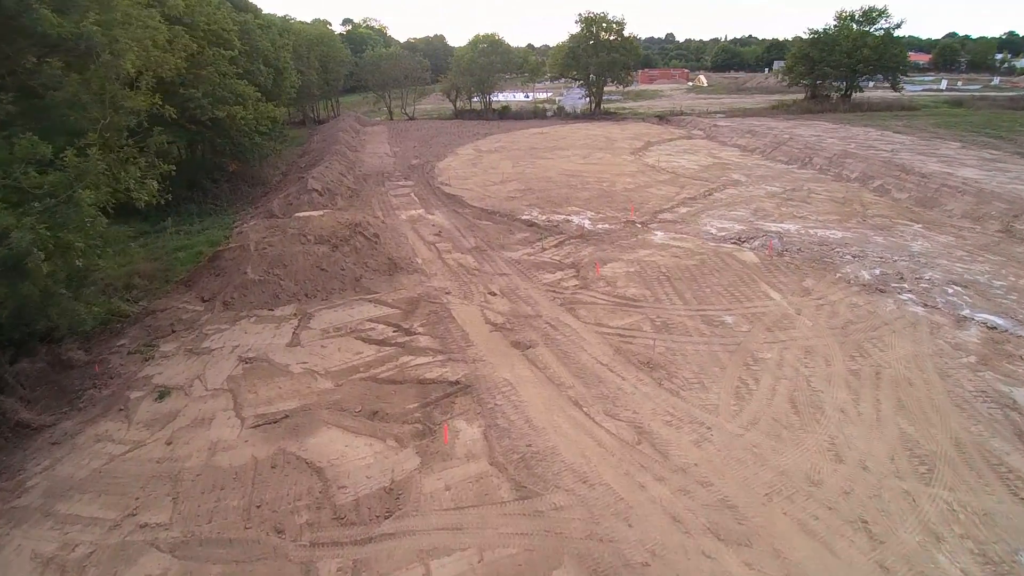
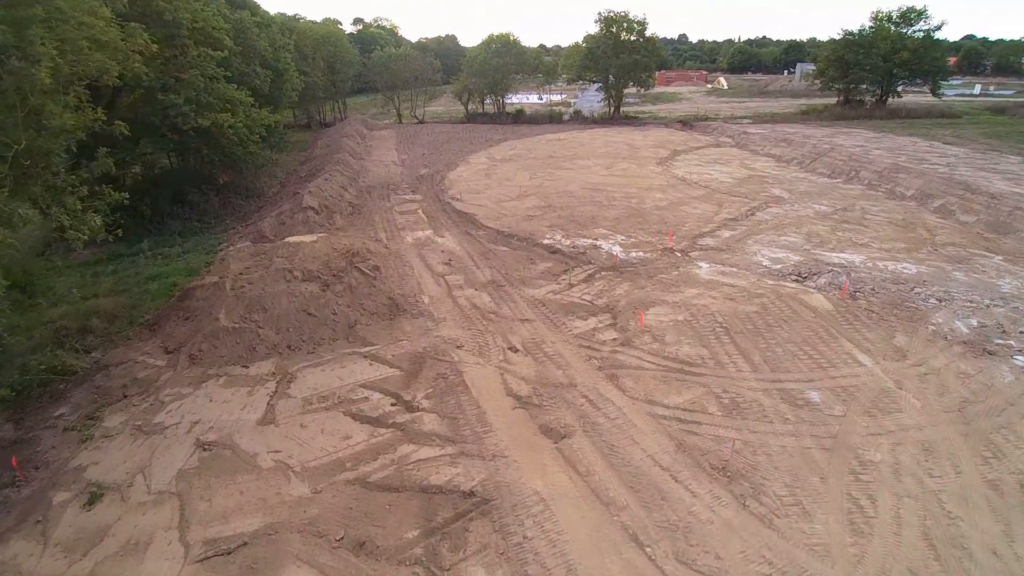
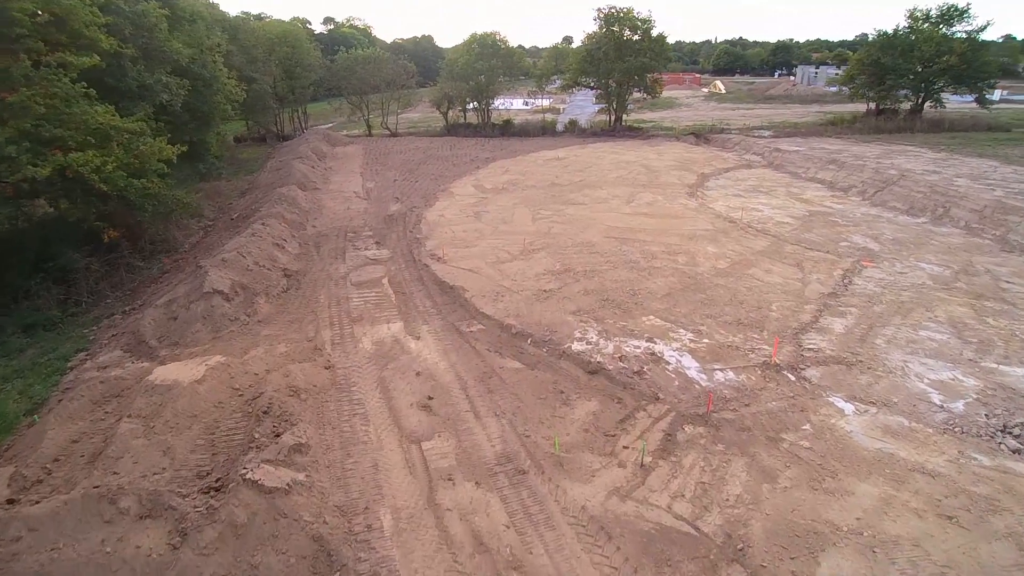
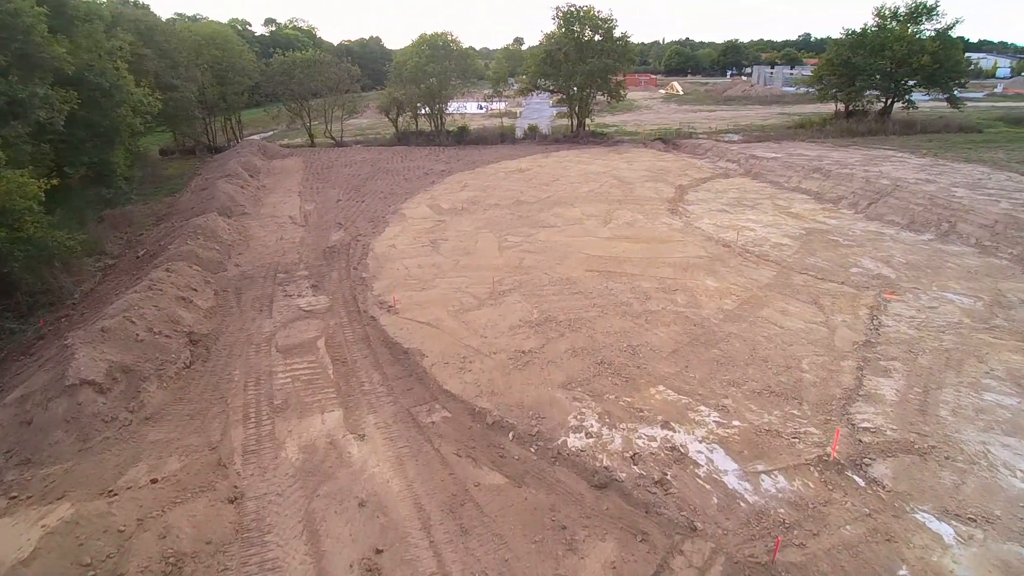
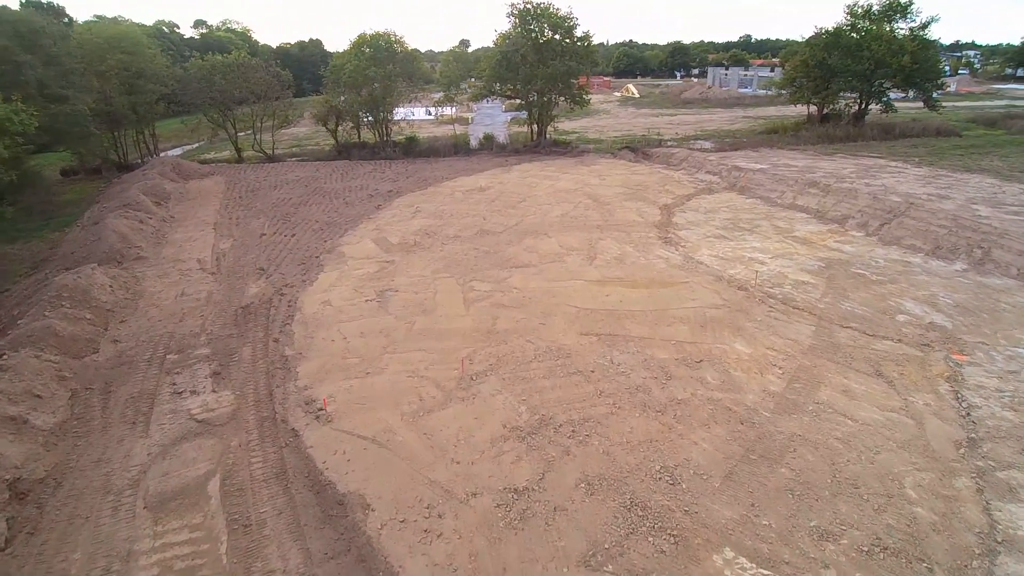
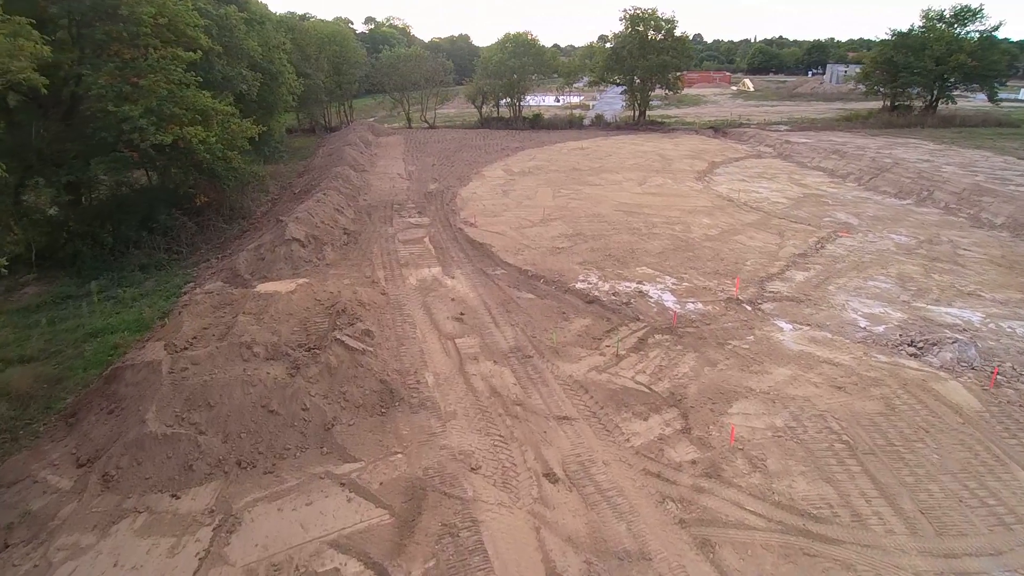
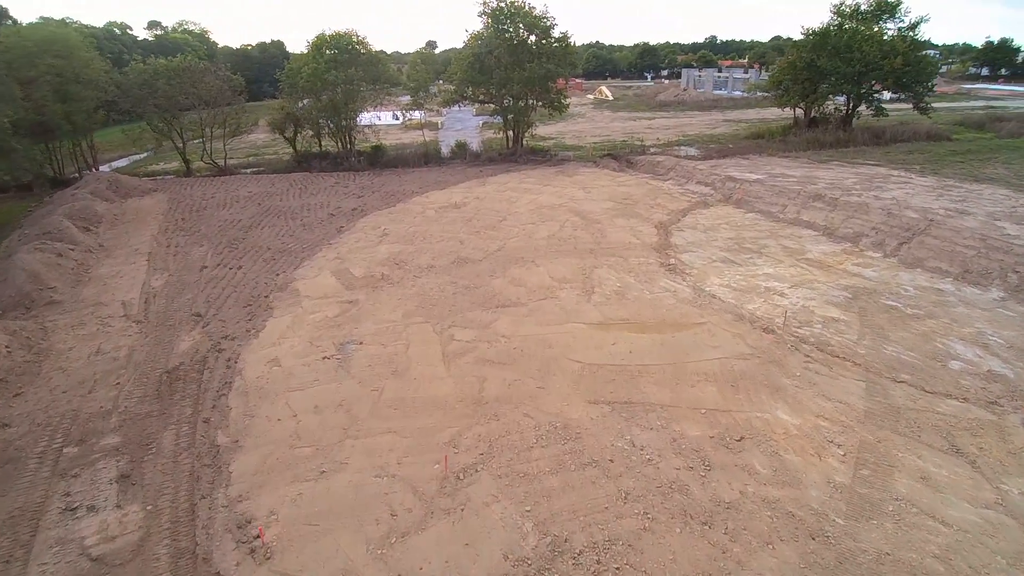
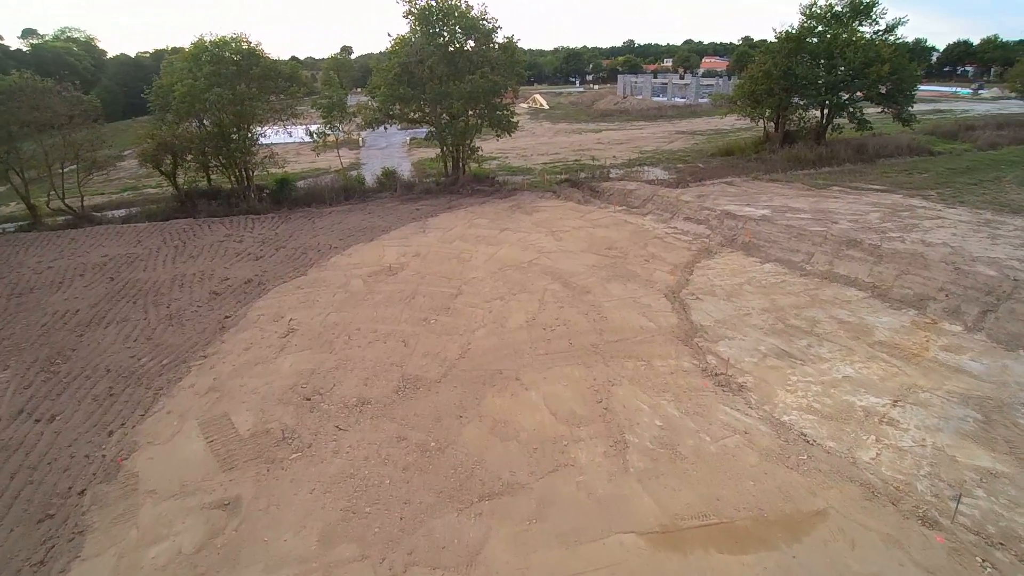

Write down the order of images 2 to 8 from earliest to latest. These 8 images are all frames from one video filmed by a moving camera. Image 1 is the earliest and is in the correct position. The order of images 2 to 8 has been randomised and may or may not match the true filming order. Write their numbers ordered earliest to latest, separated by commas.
2, 6, 3, 4, 5, 7, 8
